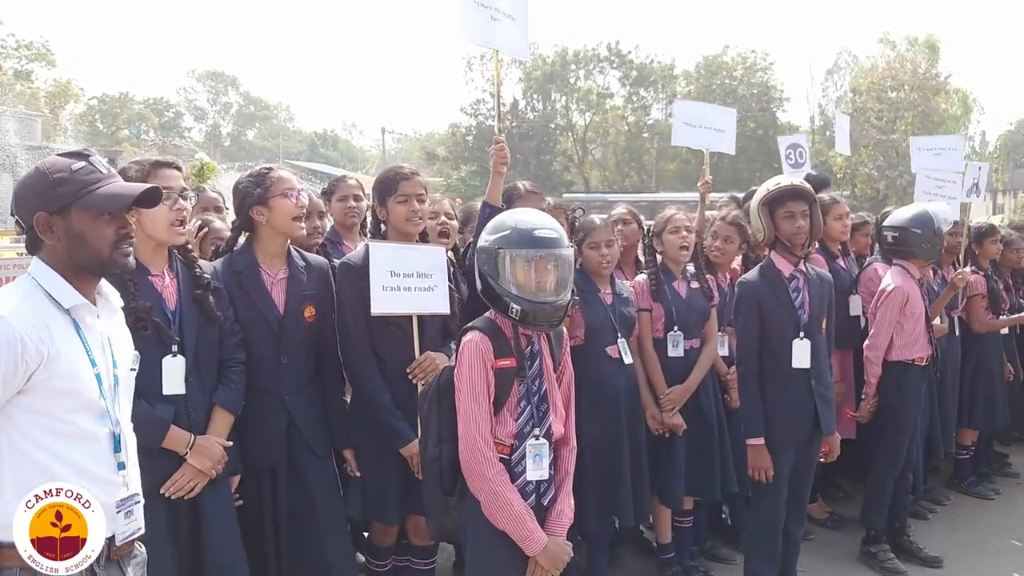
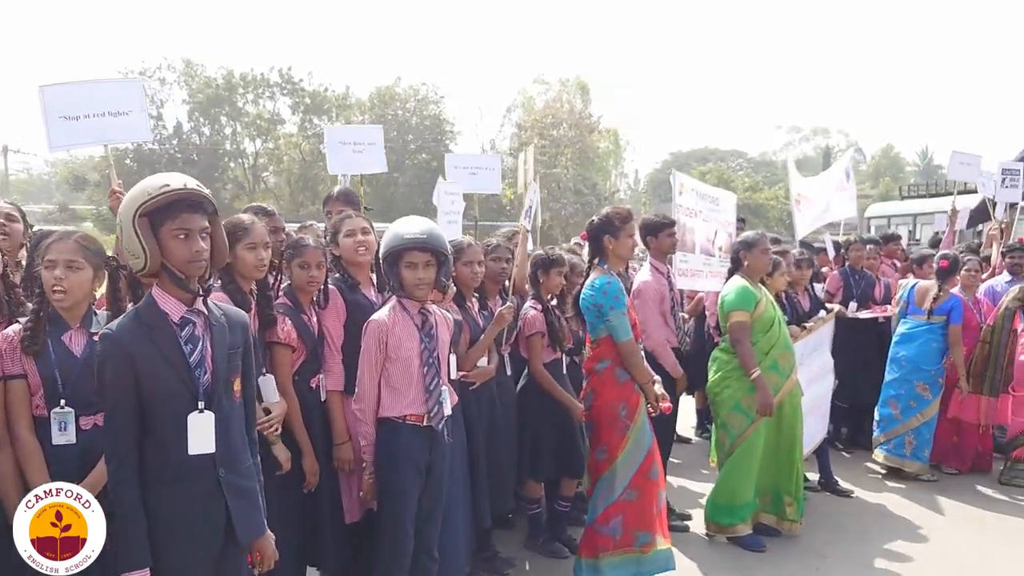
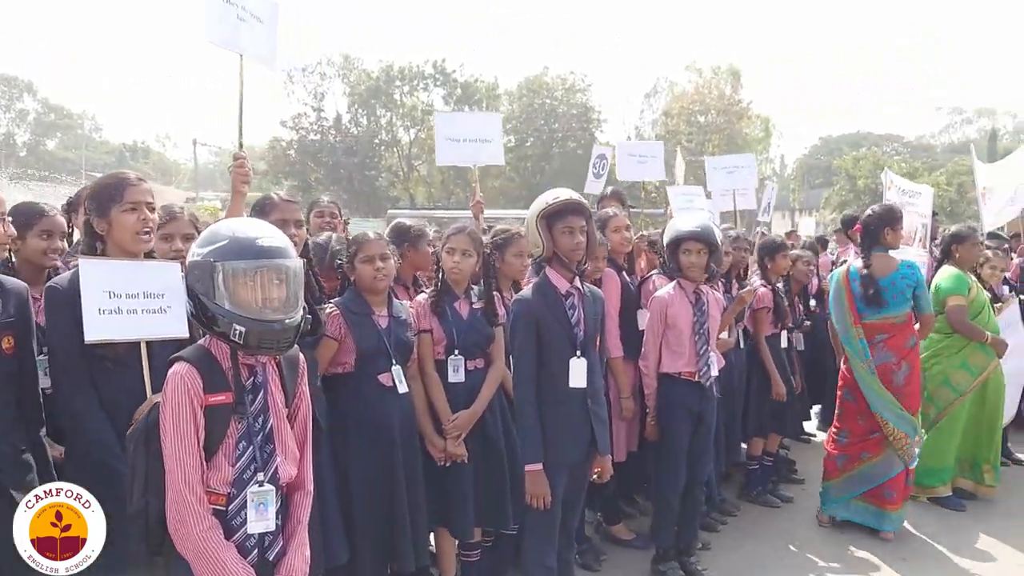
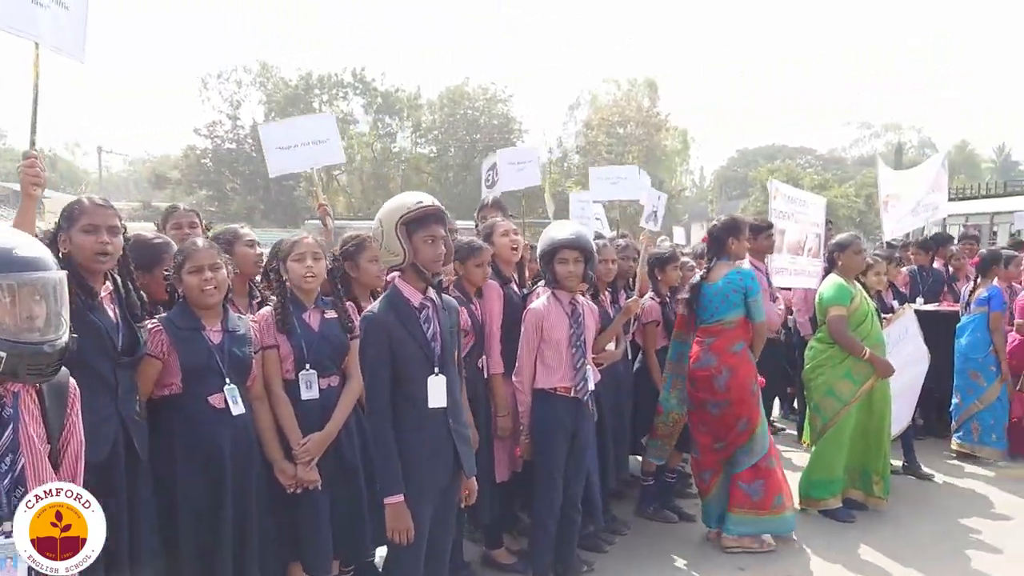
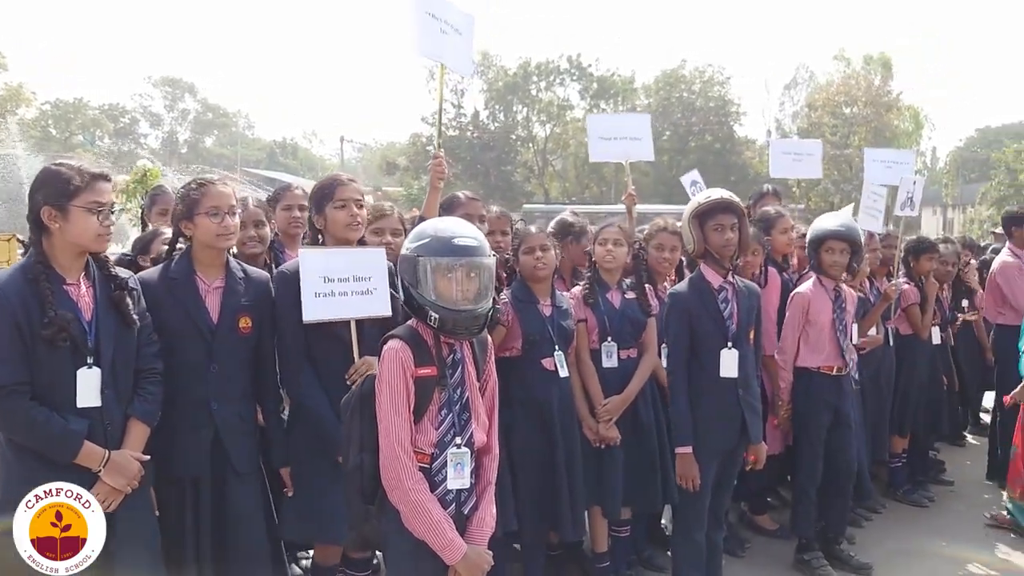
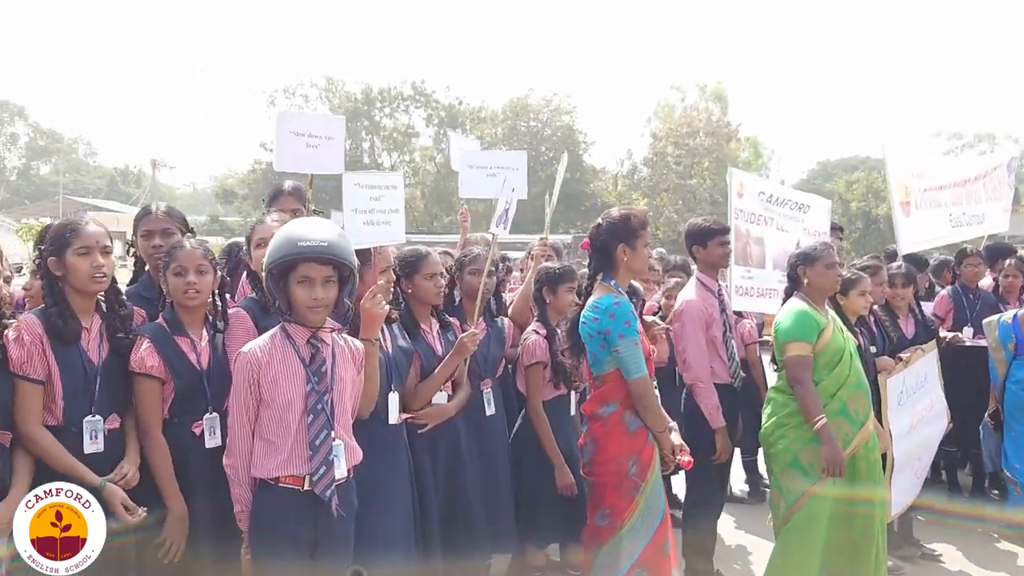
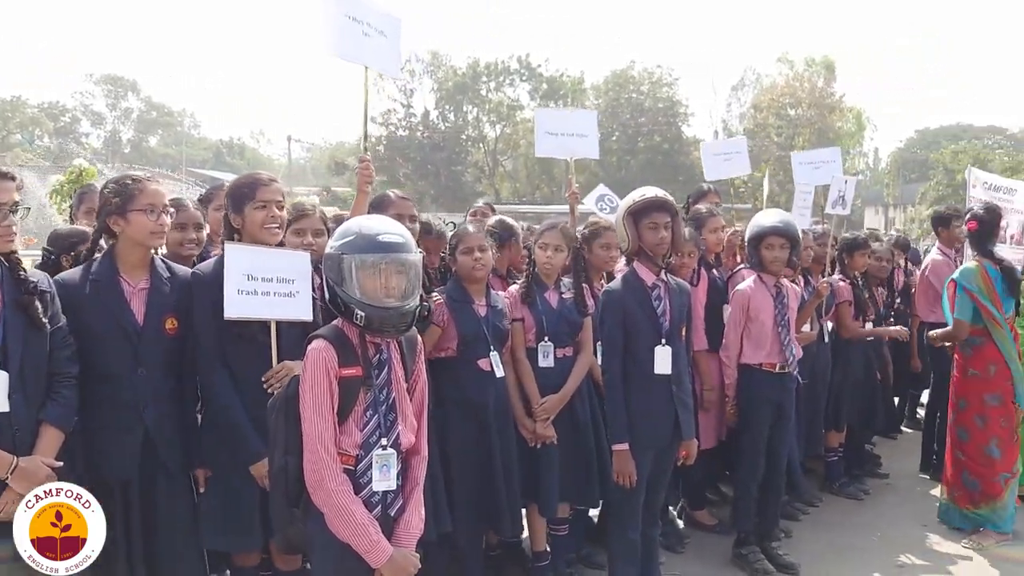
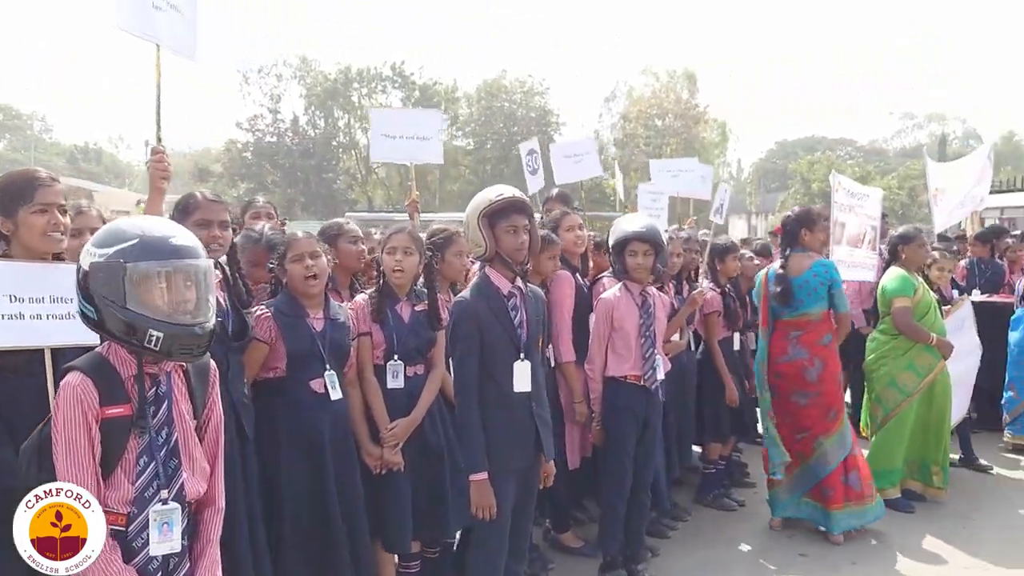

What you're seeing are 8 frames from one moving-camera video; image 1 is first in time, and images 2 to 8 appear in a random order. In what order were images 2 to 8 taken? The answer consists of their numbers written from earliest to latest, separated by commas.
5, 7, 3, 8, 4, 2, 6
